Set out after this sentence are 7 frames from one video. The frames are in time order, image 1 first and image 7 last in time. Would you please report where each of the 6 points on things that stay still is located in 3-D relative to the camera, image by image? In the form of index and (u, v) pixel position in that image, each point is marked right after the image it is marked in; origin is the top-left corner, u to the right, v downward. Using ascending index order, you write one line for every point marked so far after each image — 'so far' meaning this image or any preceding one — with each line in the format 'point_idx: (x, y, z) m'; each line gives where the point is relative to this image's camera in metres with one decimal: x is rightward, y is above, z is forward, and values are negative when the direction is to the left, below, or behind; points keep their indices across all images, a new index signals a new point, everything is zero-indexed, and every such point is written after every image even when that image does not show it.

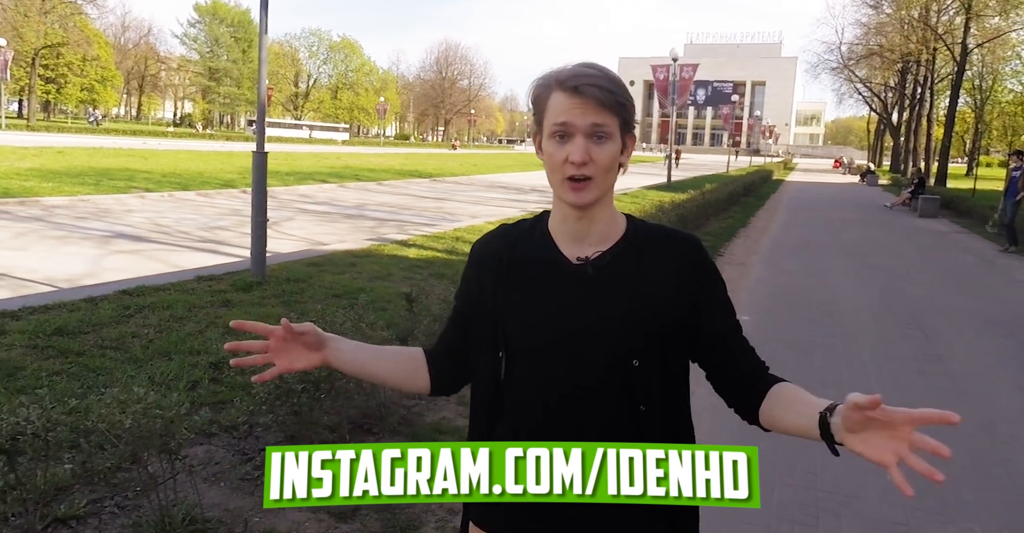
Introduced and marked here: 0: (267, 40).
0: (-2.6, +2.4, +7.4) m
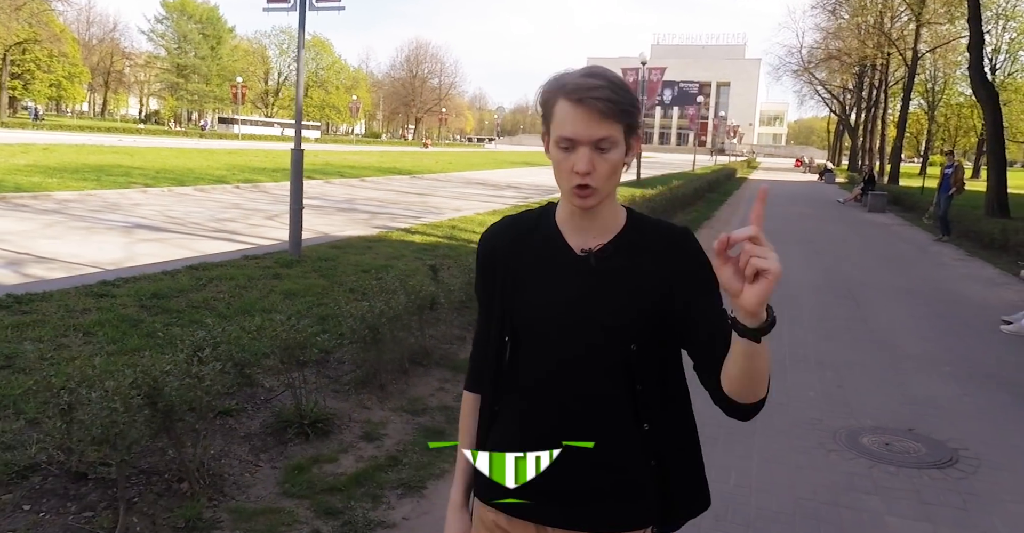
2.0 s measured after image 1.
0: (-2.6, +2.6, +8.6) m
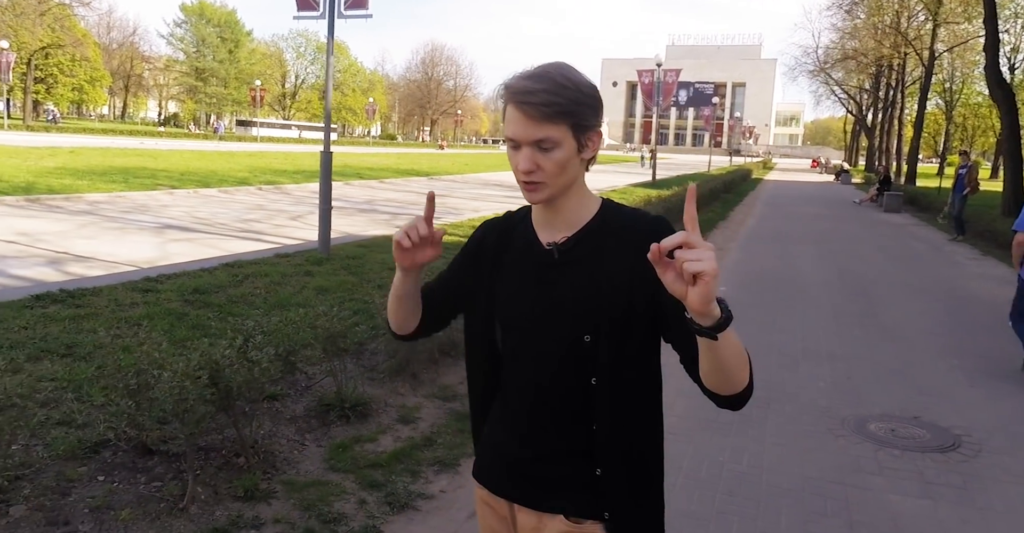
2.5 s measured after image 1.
0: (-2.3, +2.6, +8.9) m
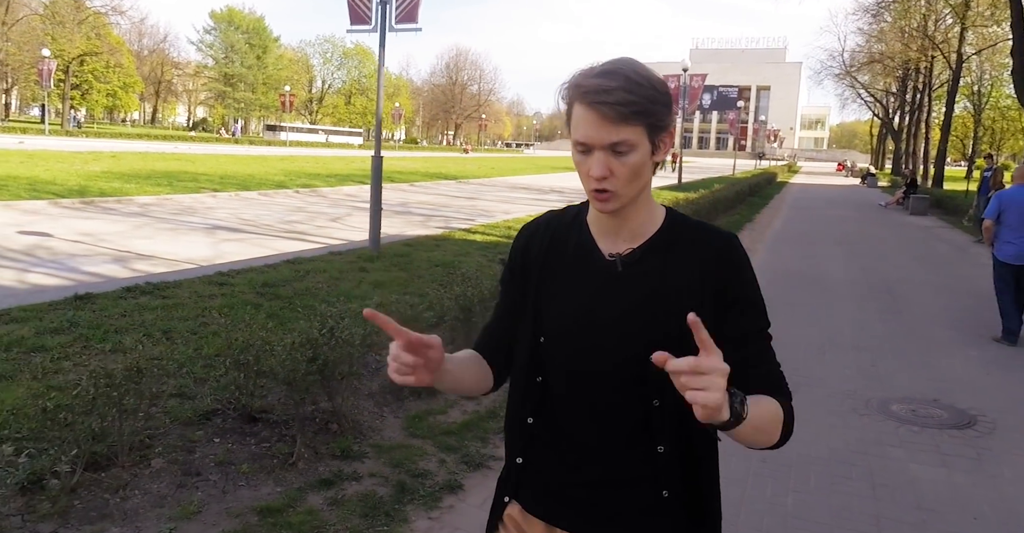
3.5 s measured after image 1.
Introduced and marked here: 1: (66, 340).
0: (-1.8, +2.7, +9.5) m
1: (-3.4, -0.6, +5.3) m
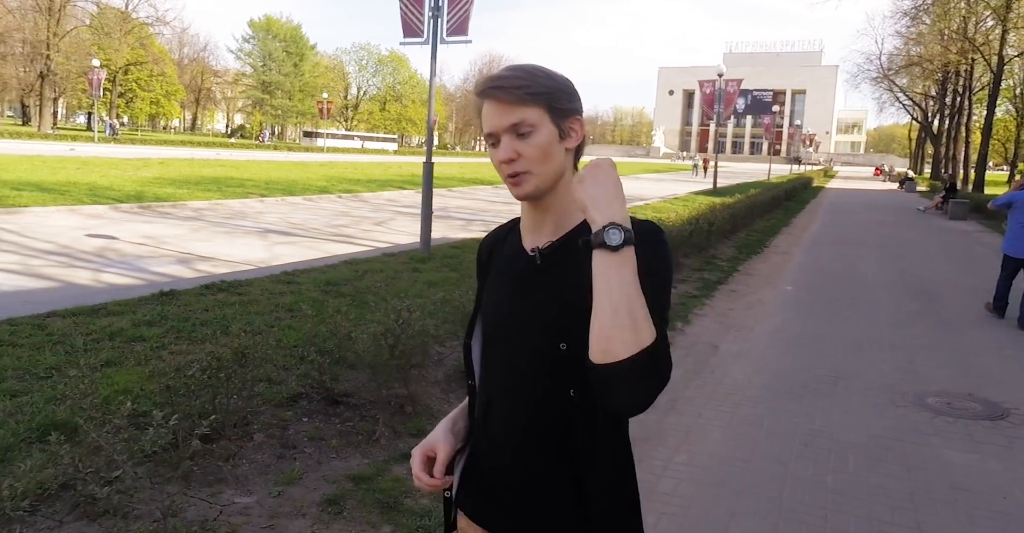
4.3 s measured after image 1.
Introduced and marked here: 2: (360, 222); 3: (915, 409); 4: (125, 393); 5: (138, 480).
0: (-1.2, +2.7, +10.0) m
1: (-2.9, -0.5, +5.8) m
2: (-3.8, +1.1, +17.2) m
3: (+3.0, -1.1, +5.3) m
4: (-2.5, -0.8, +4.4) m
5: (-1.9, -1.1, +3.5) m
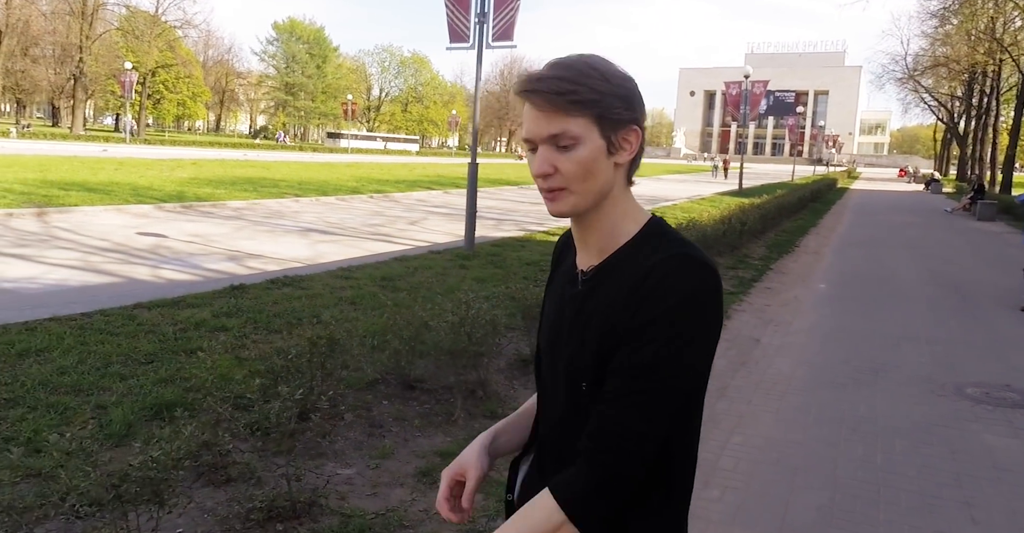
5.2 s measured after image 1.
0: (-0.5, +2.7, +10.4) m
1: (-2.4, -0.5, +6.2) m
2: (-3.0, +1.1, +17.7) m
3: (+3.5, -1.1, +5.5) m
4: (-2.0, -0.8, +4.8) m
5: (-1.4, -1.0, +3.9) m
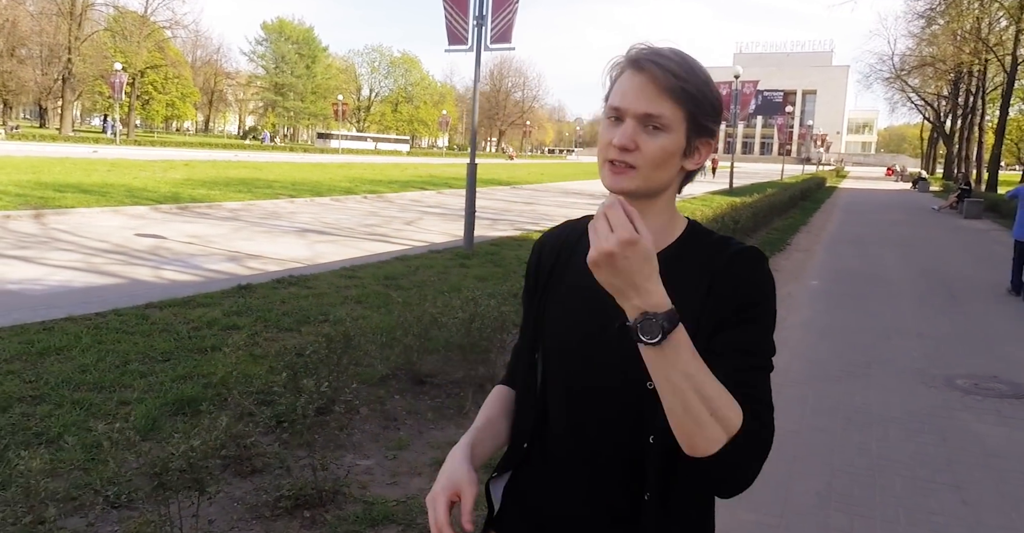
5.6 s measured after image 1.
0: (-0.6, +2.7, +10.6) m
1: (-2.4, -0.5, +6.4) m
2: (-3.1, +1.1, +17.8) m
3: (+3.5, -1.0, +5.7) m
4: (-2.0, -0.8, +5.0) m
5: (-1.3, -1.0, +4.0) m
